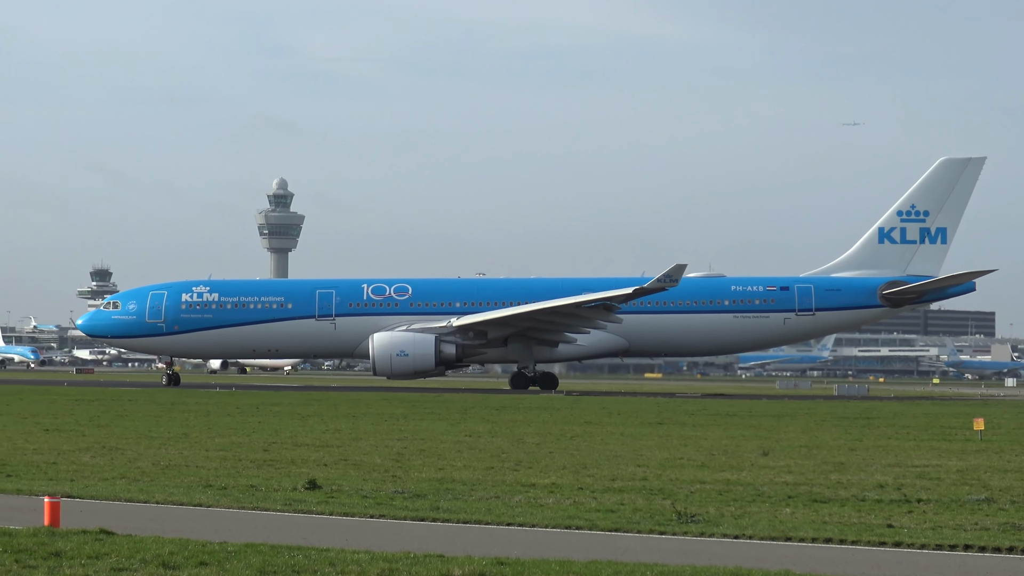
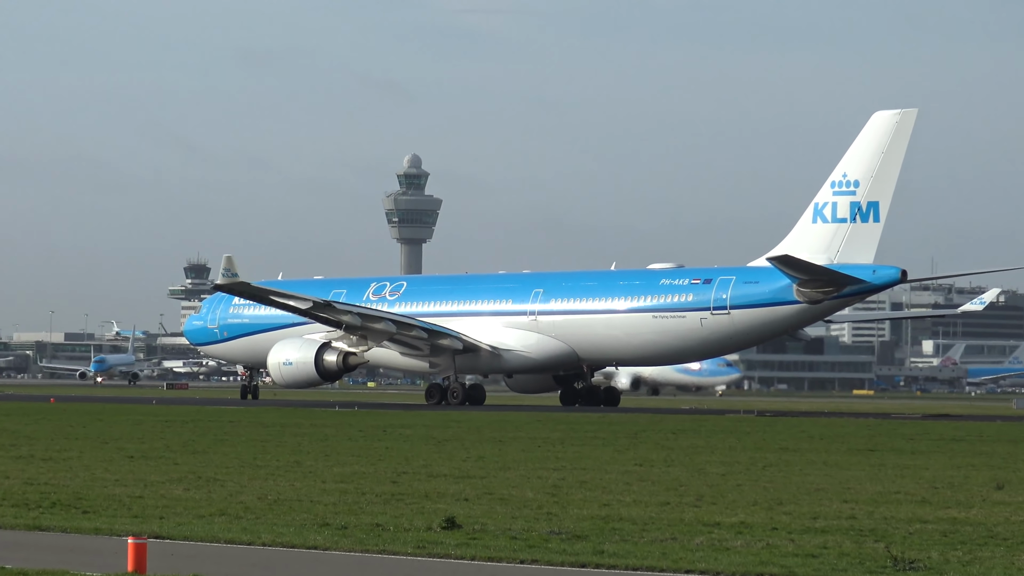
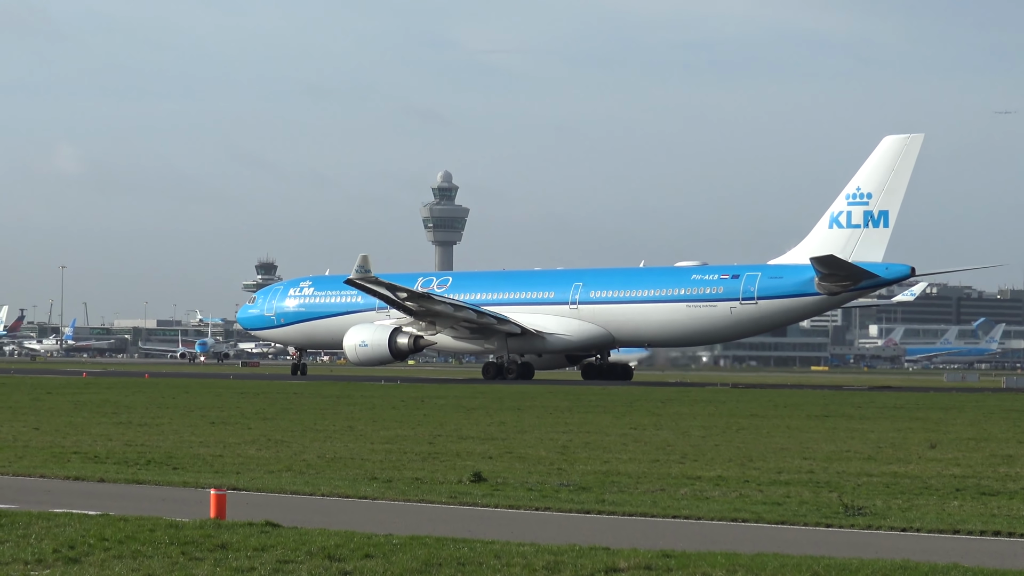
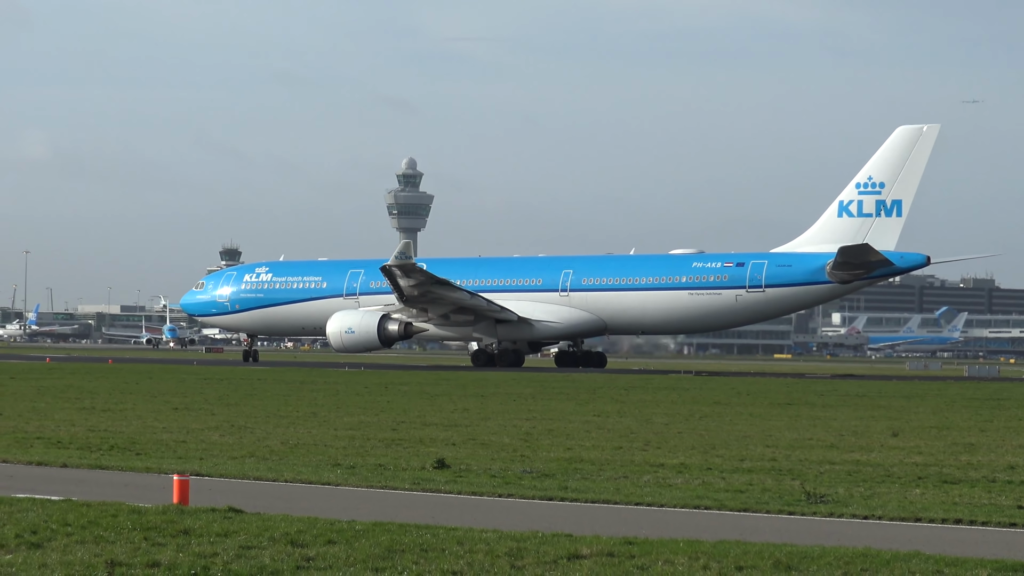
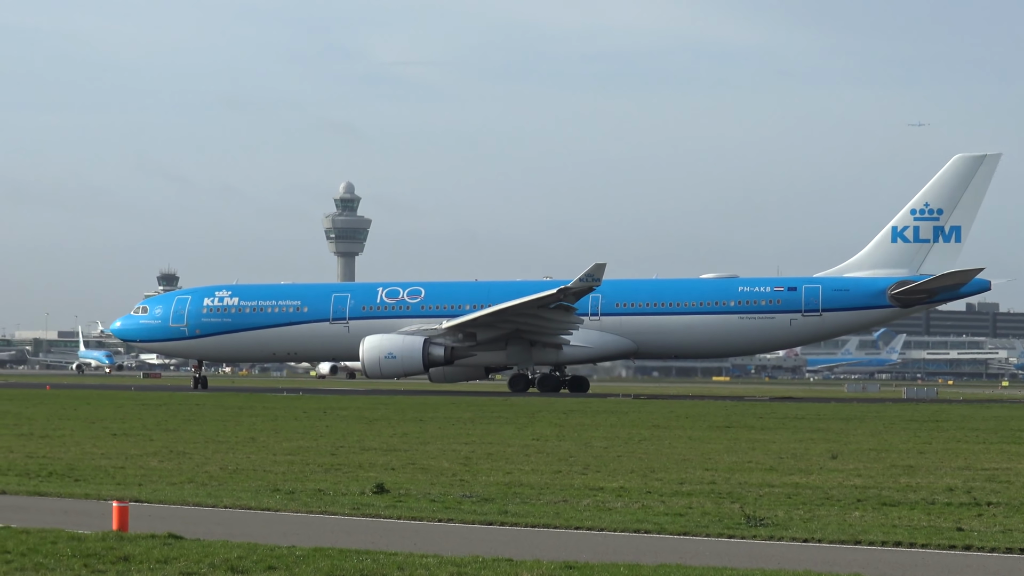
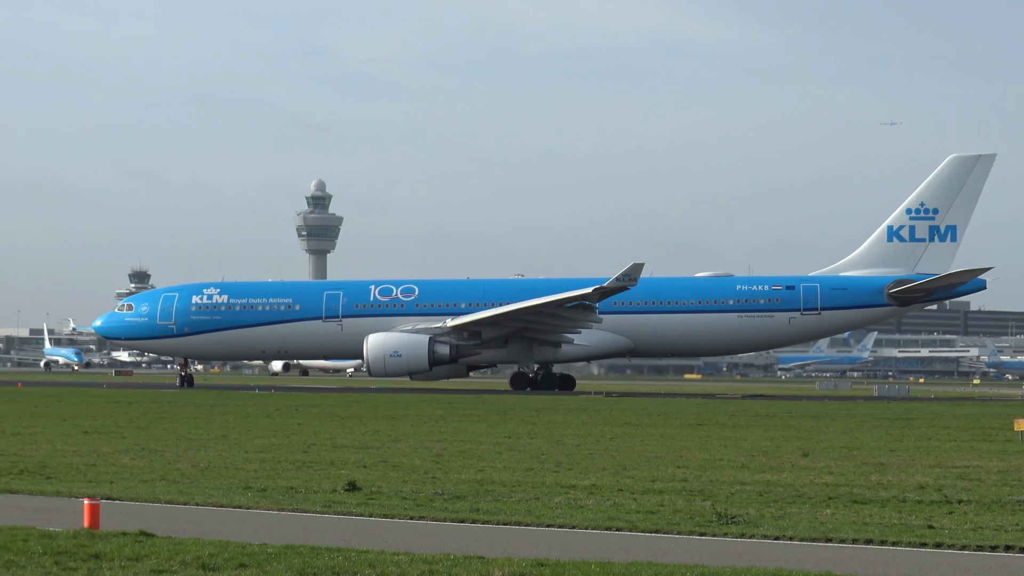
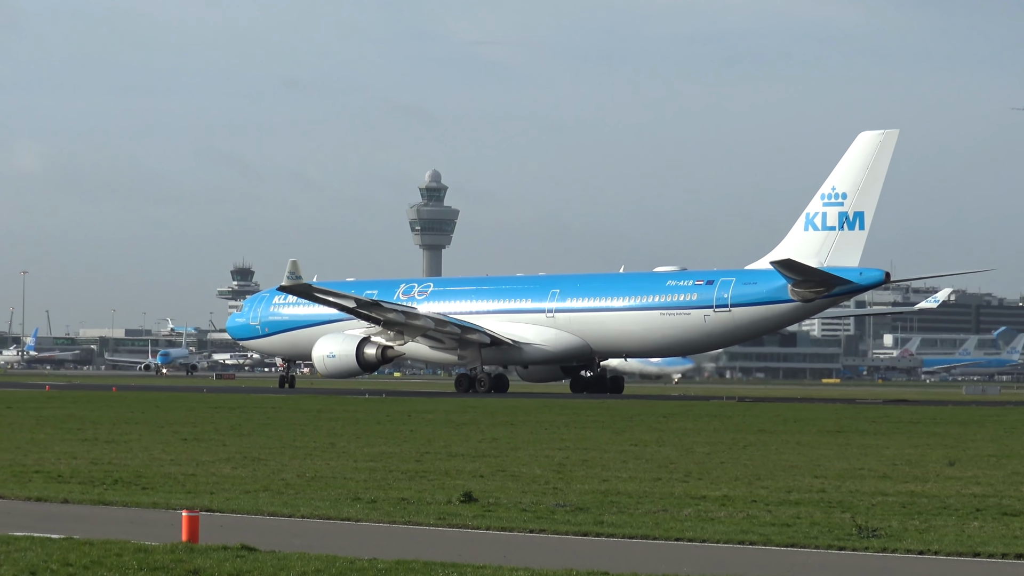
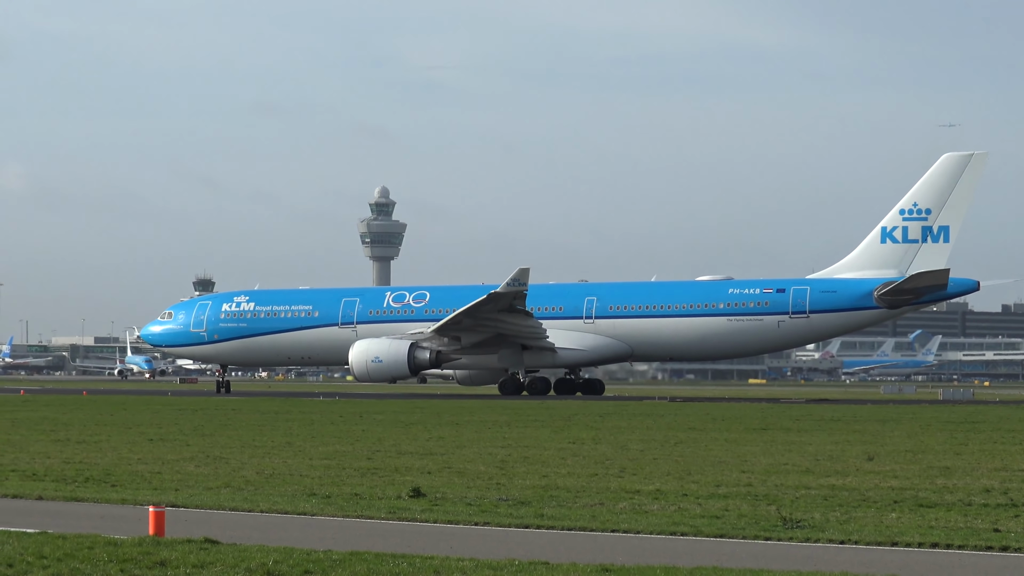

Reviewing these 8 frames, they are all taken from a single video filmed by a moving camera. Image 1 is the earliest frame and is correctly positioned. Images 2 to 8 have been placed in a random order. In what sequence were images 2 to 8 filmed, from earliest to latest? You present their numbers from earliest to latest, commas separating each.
6, 5, 8, 4, 3, 7, 2
